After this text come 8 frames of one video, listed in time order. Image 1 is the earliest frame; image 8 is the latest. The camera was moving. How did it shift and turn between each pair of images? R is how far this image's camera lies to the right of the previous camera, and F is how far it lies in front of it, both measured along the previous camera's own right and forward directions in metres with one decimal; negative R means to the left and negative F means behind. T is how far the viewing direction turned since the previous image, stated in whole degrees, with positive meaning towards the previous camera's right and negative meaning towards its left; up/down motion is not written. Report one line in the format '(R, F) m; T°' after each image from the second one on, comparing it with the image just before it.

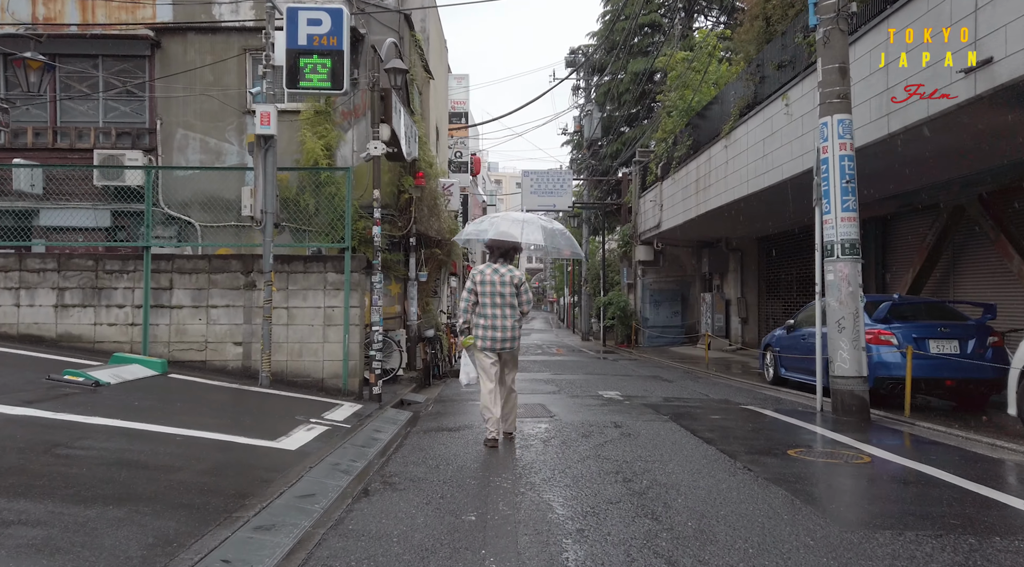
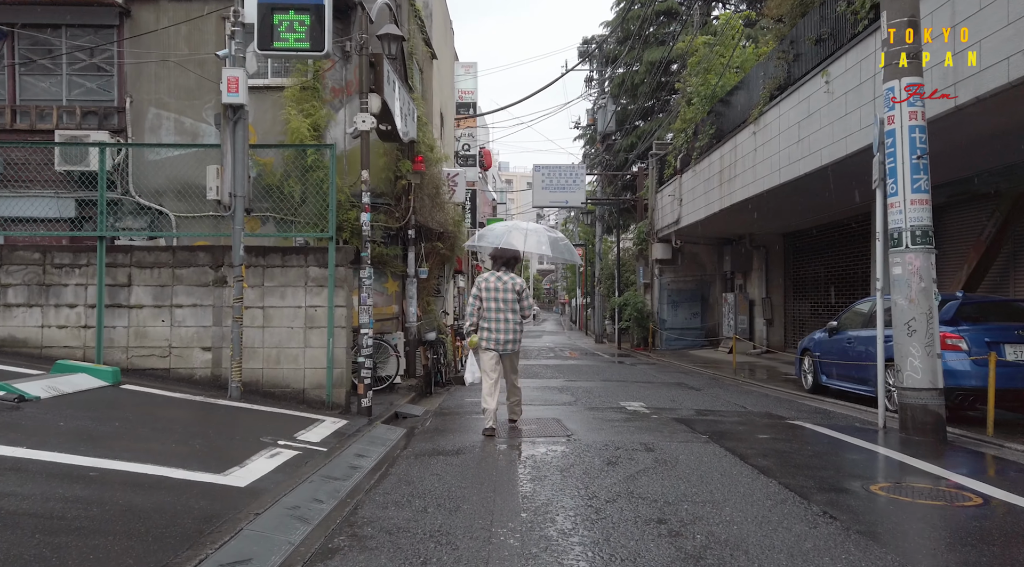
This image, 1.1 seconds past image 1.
(0.0, +1.3) m; -1°
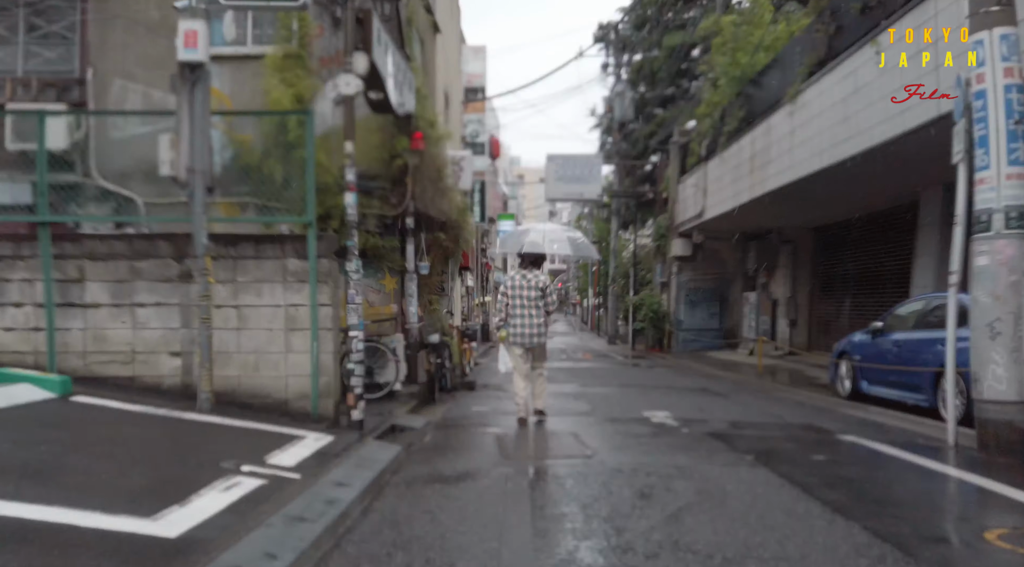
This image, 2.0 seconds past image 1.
(0.0, +1.1) m; -1°
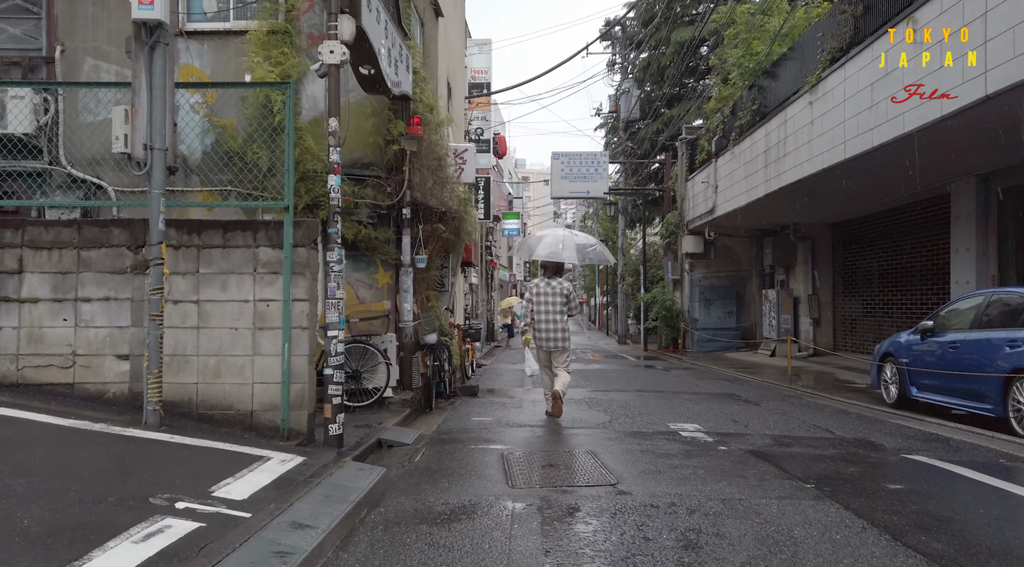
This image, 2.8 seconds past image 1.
(0.0, +1.1) m; 0°
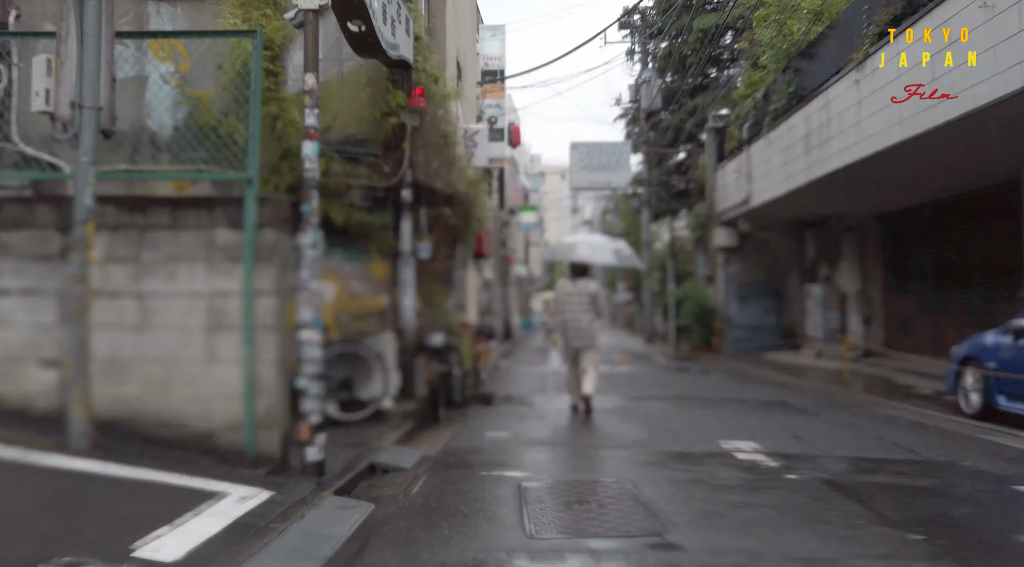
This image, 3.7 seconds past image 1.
(+0.1, +1.2) m; -2°
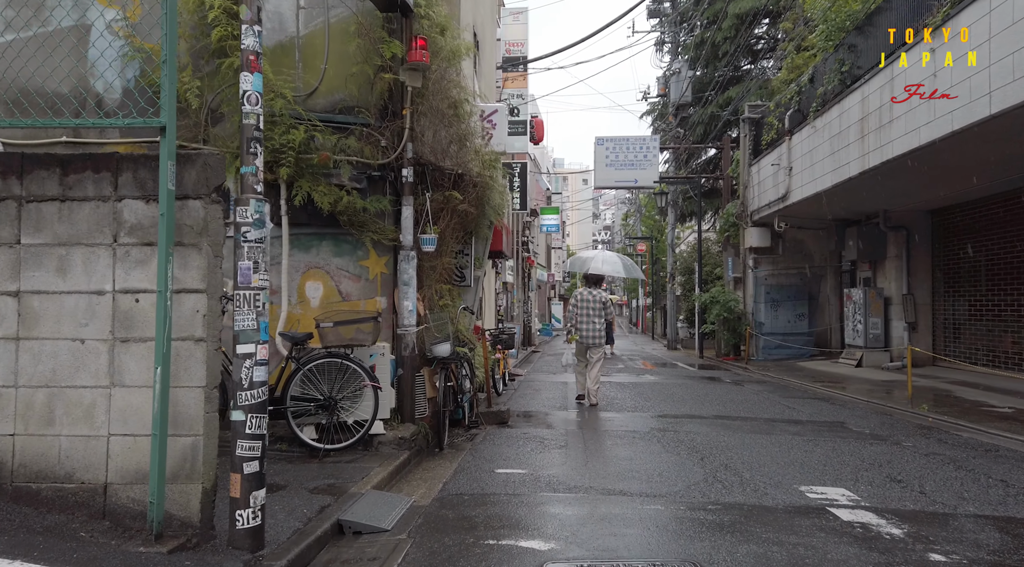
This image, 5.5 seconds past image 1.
(-0.1, +1.6) m; -1°
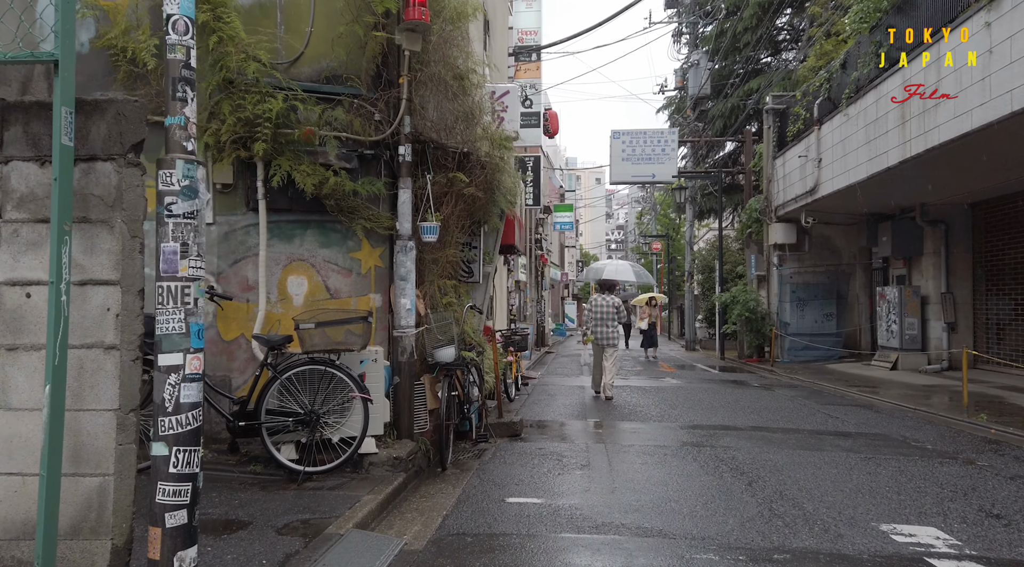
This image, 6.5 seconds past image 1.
(0.0, +0.9) m; -1°
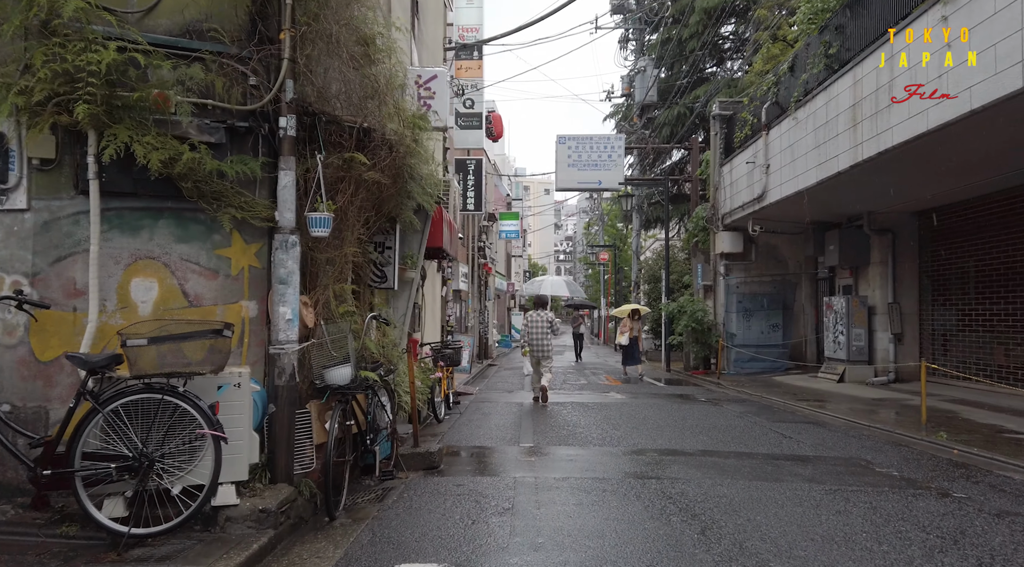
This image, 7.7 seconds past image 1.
(+0.3, +1.0) m; +4°
